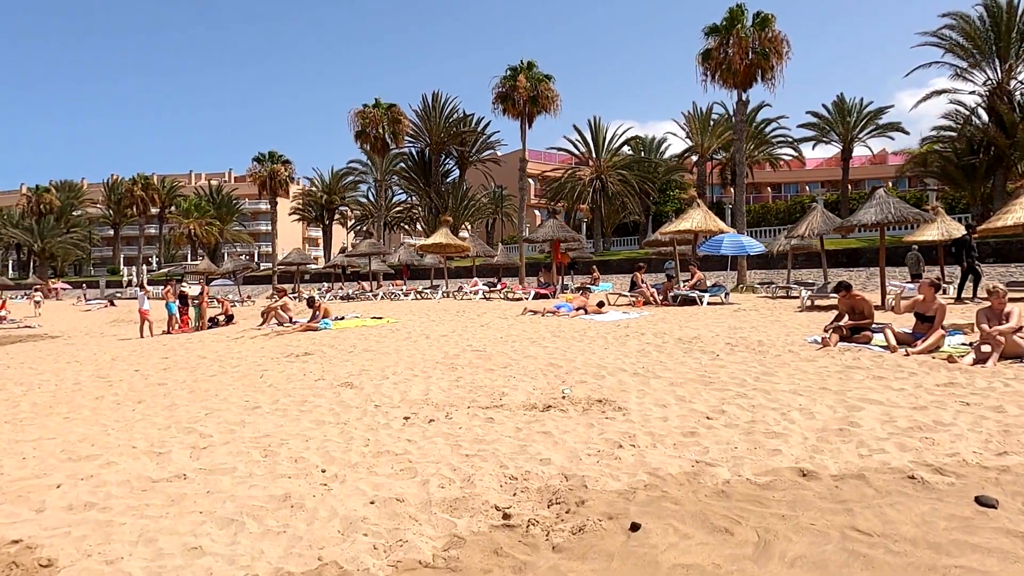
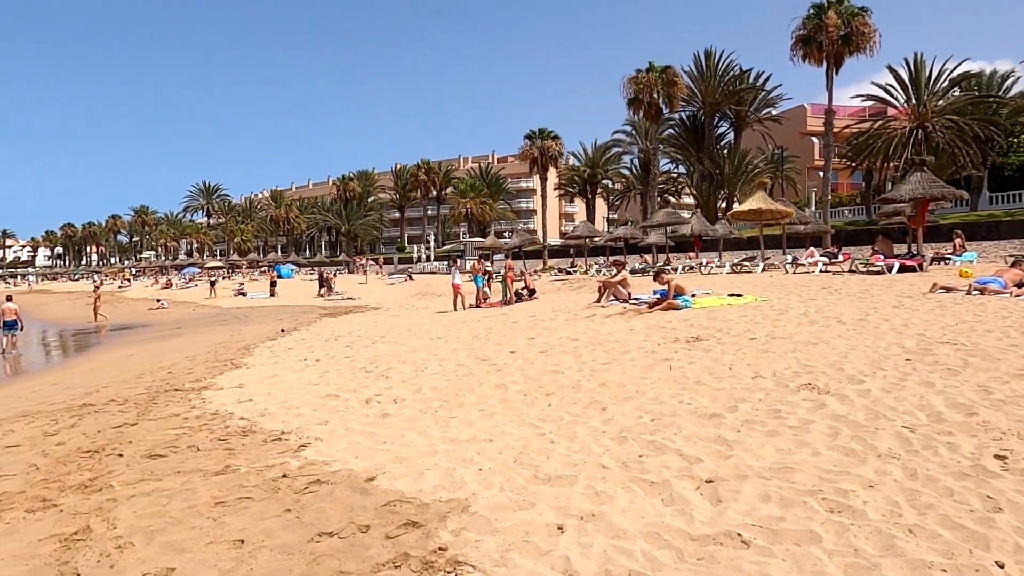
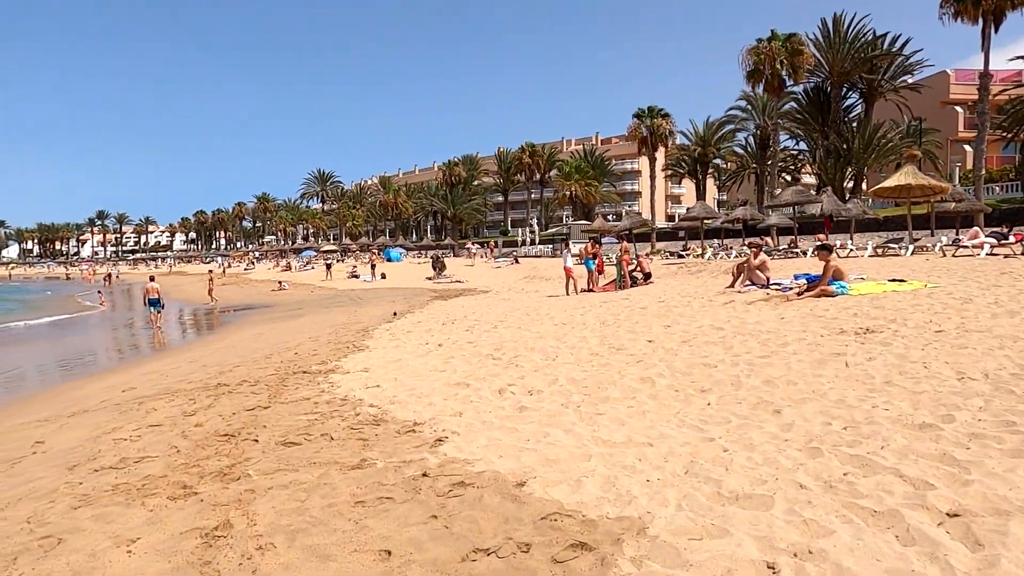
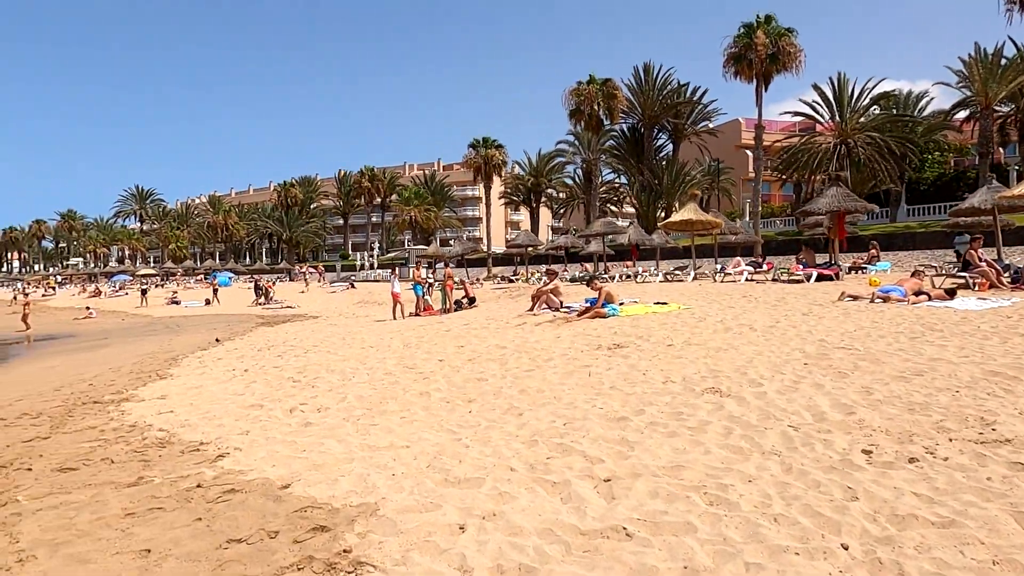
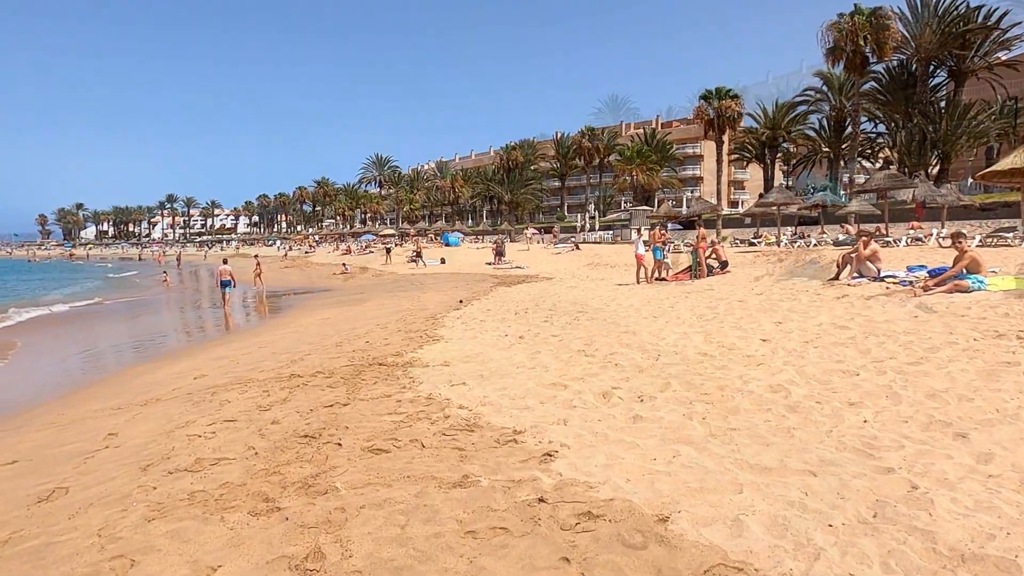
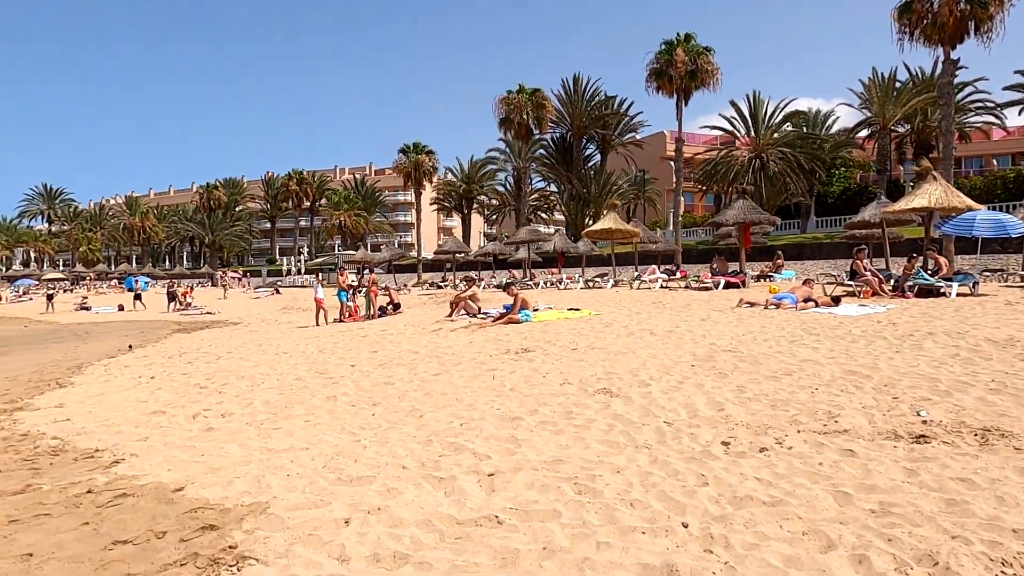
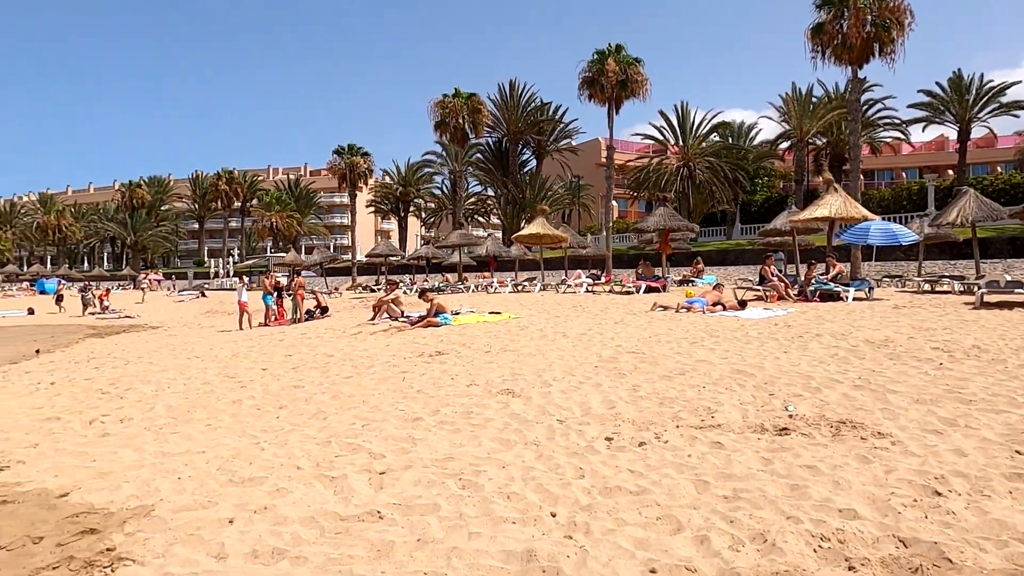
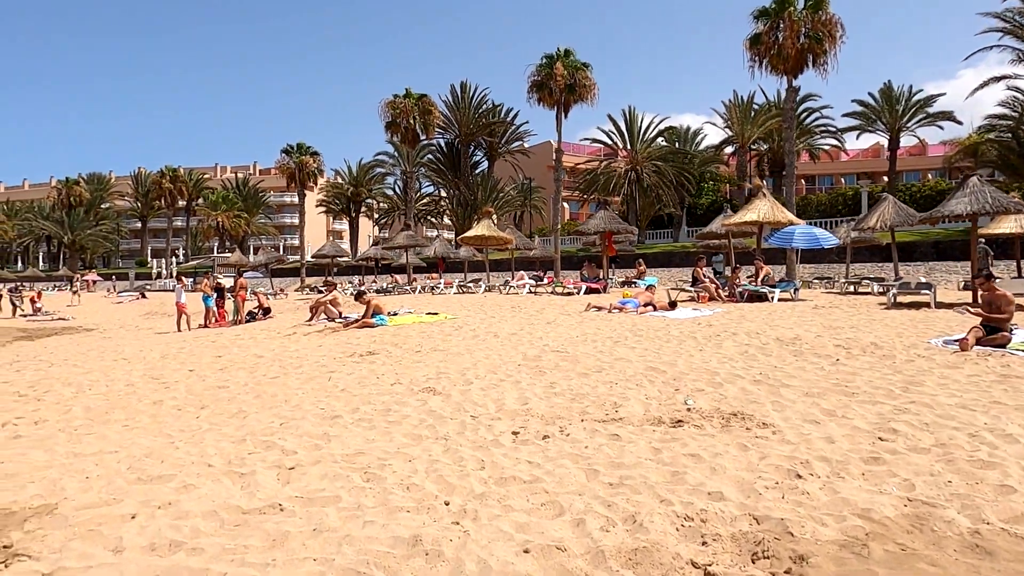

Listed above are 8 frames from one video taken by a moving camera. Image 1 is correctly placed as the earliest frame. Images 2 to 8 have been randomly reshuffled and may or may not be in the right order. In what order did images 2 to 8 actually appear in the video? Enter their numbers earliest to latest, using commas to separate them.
8, 7, 6, 4, 2, 3, 5
